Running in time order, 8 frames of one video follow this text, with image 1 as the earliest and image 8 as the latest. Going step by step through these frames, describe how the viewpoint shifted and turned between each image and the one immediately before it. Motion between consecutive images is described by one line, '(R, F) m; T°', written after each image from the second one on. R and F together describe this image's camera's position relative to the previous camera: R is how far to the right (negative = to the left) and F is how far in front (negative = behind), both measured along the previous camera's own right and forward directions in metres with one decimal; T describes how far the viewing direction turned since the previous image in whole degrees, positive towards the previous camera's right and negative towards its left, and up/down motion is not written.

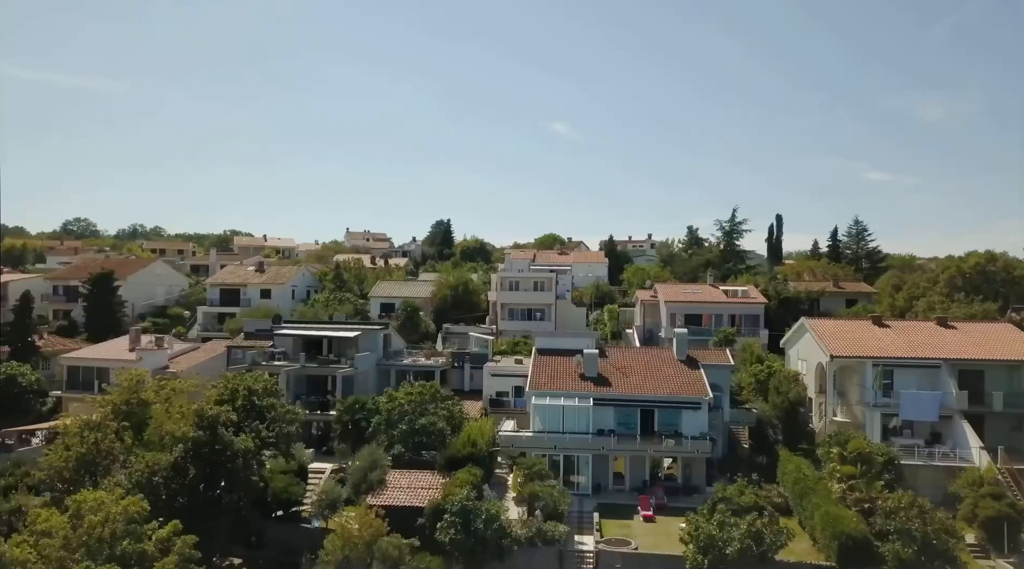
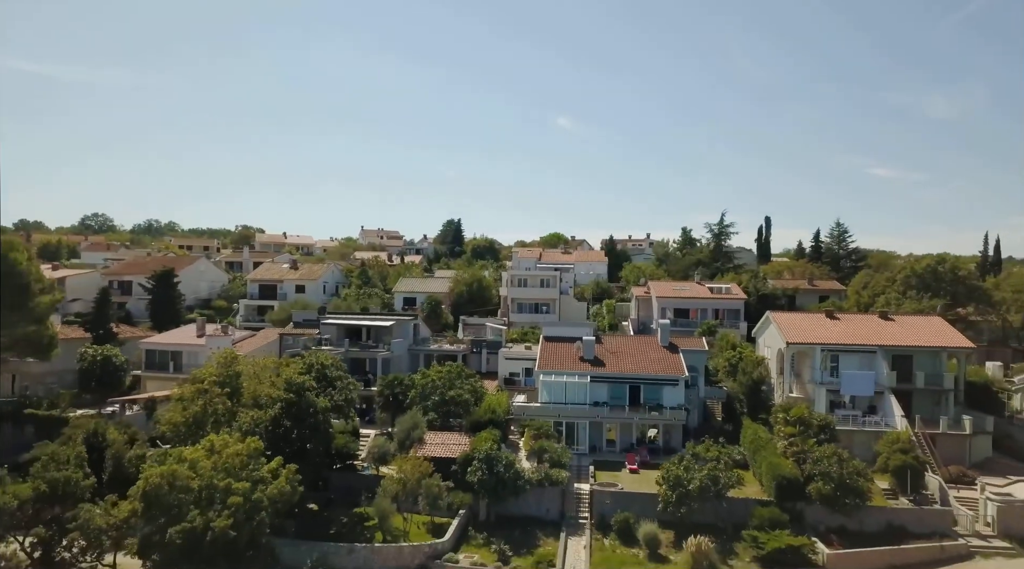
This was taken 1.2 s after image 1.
(-0.3, -4.3) m; 0°
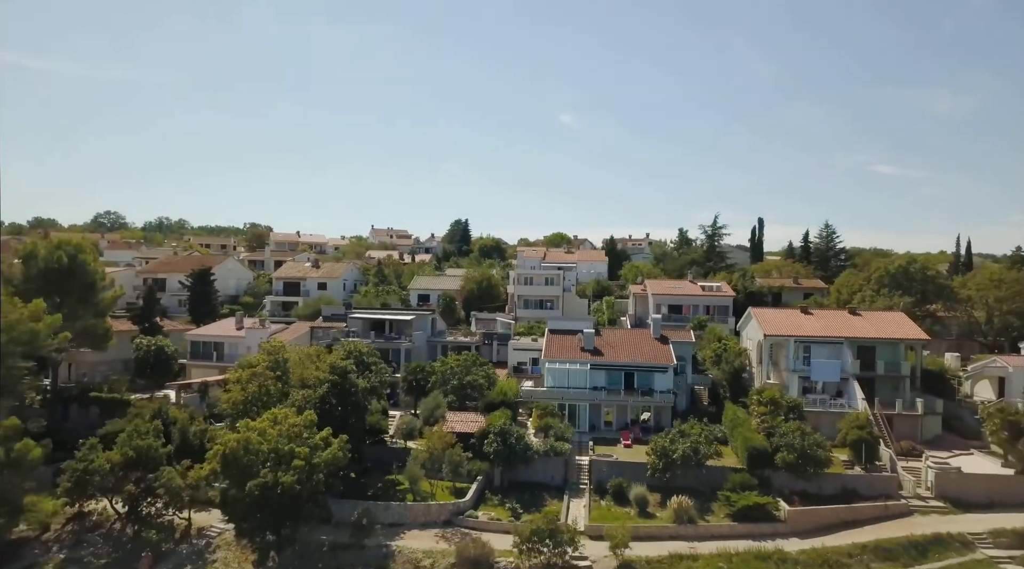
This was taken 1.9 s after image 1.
(-0.2, -3.2) m; 0°
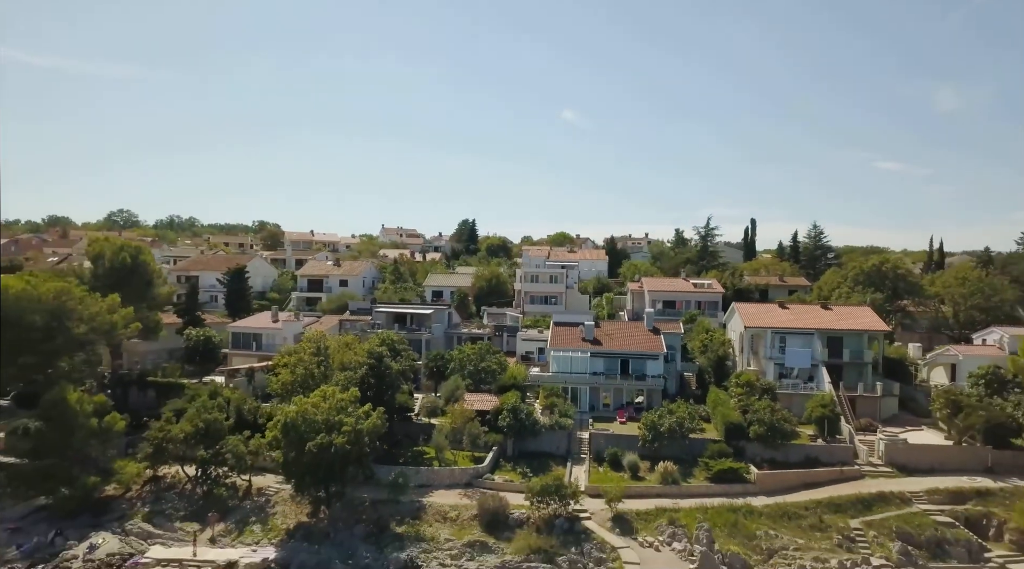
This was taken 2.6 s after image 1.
(-0.3, -3.6) m; 0°
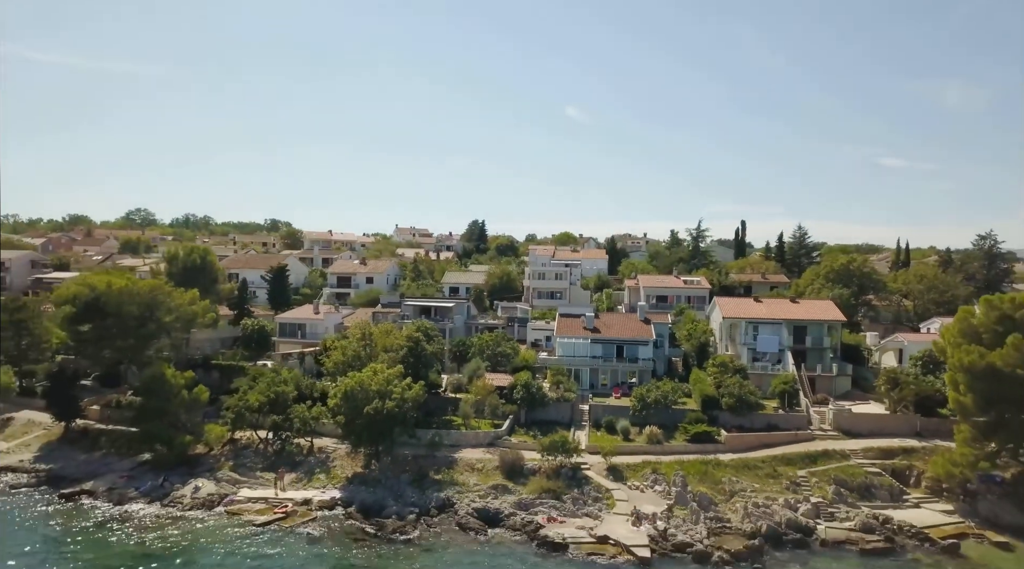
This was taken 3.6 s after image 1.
(-0.4, -5.2) m; 0°
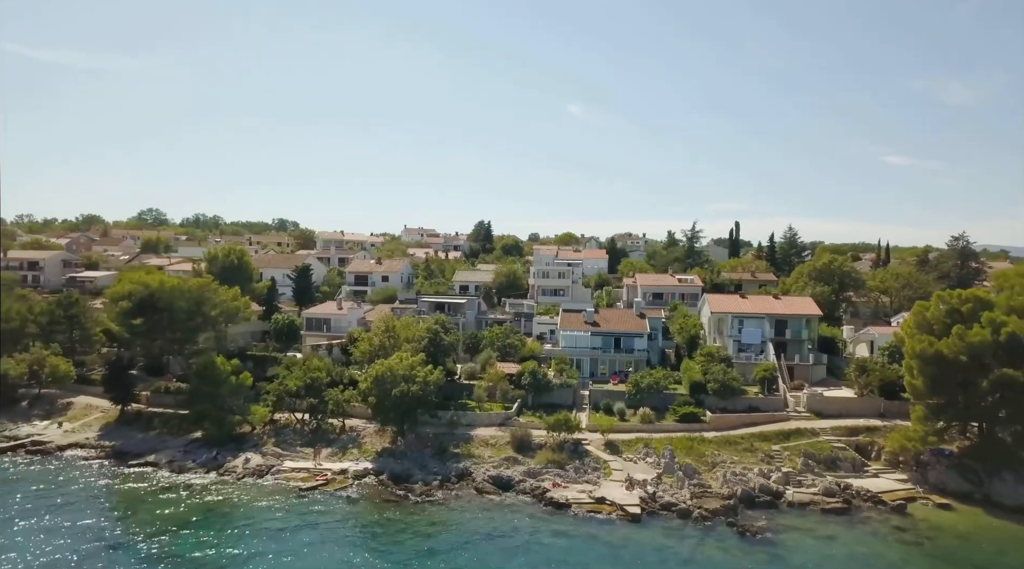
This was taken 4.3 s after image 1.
(-0.3, -3.7) m; 0°
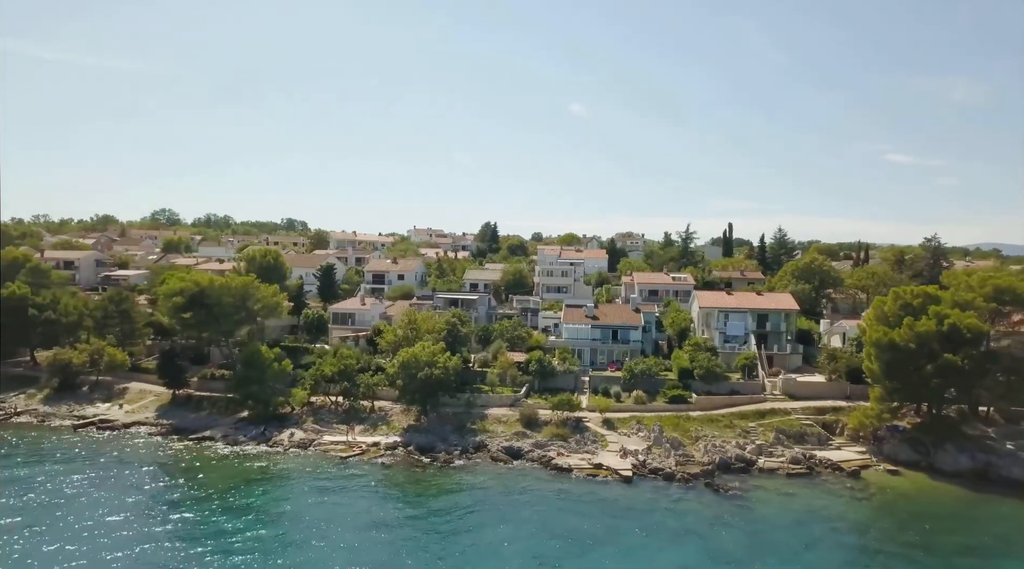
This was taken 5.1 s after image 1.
(-0.3, -4.4) m; 0°
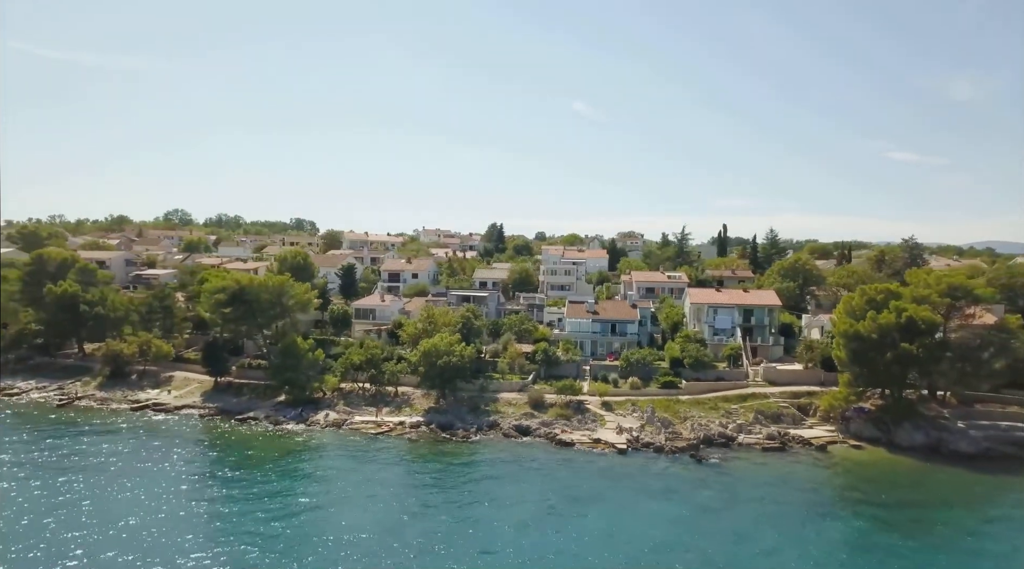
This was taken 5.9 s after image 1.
(-0.3, -4.3) m; 0°
